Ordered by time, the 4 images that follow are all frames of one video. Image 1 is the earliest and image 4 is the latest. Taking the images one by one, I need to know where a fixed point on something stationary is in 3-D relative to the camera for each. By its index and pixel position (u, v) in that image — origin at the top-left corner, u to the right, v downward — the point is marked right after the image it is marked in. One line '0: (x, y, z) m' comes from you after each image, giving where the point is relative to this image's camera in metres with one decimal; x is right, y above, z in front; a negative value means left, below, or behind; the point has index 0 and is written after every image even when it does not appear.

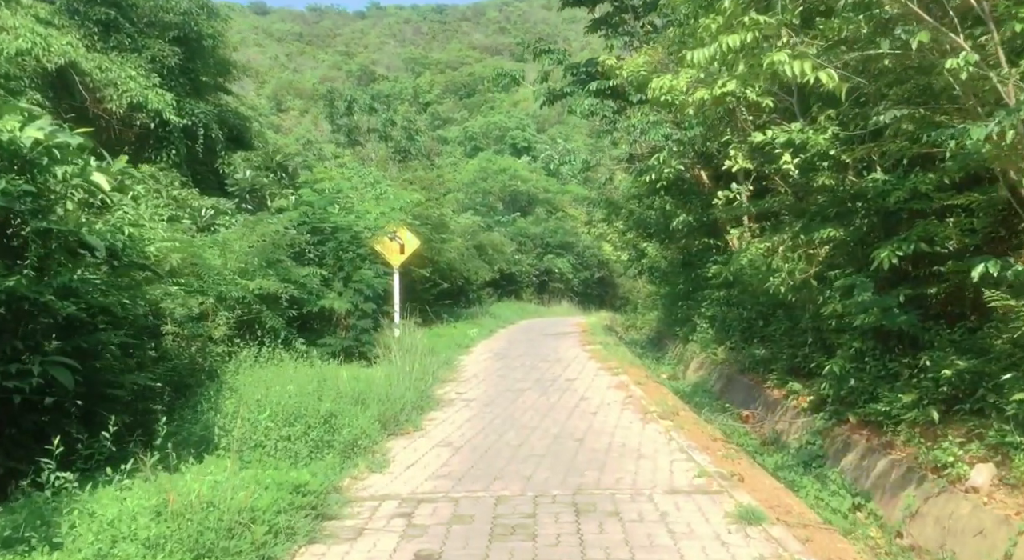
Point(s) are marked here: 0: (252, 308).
0: (-3.4, -0.3, +11.4) m
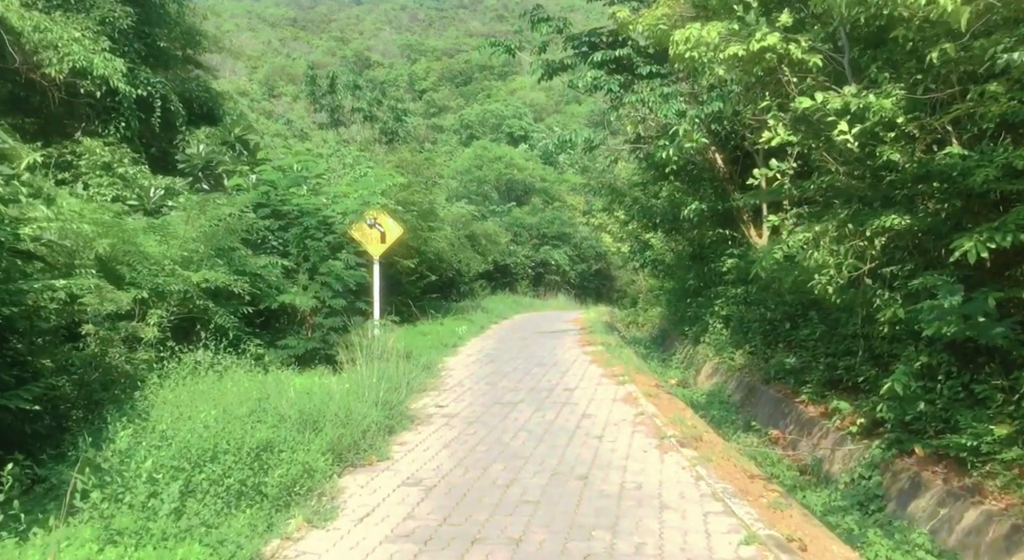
0: (-3.5, -0.3, +9.7) m
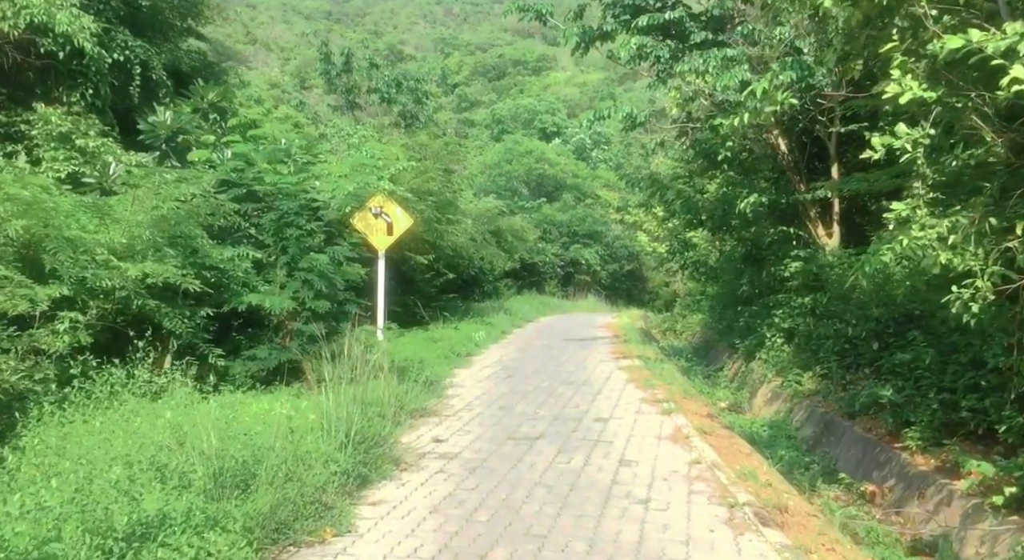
0: (-3.3, -0.2, +7.8) m
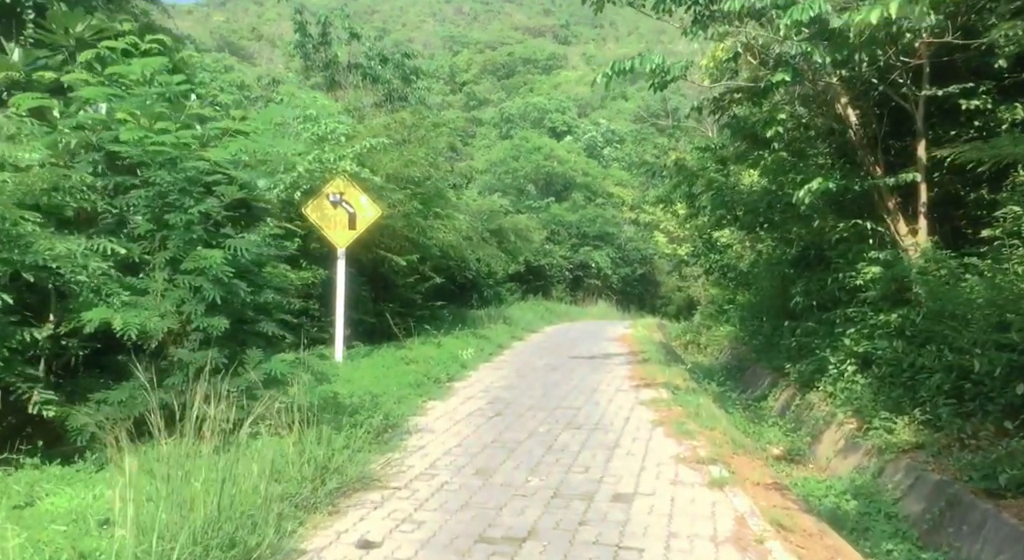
0: (-3.4, -0.2, +5.0) m
